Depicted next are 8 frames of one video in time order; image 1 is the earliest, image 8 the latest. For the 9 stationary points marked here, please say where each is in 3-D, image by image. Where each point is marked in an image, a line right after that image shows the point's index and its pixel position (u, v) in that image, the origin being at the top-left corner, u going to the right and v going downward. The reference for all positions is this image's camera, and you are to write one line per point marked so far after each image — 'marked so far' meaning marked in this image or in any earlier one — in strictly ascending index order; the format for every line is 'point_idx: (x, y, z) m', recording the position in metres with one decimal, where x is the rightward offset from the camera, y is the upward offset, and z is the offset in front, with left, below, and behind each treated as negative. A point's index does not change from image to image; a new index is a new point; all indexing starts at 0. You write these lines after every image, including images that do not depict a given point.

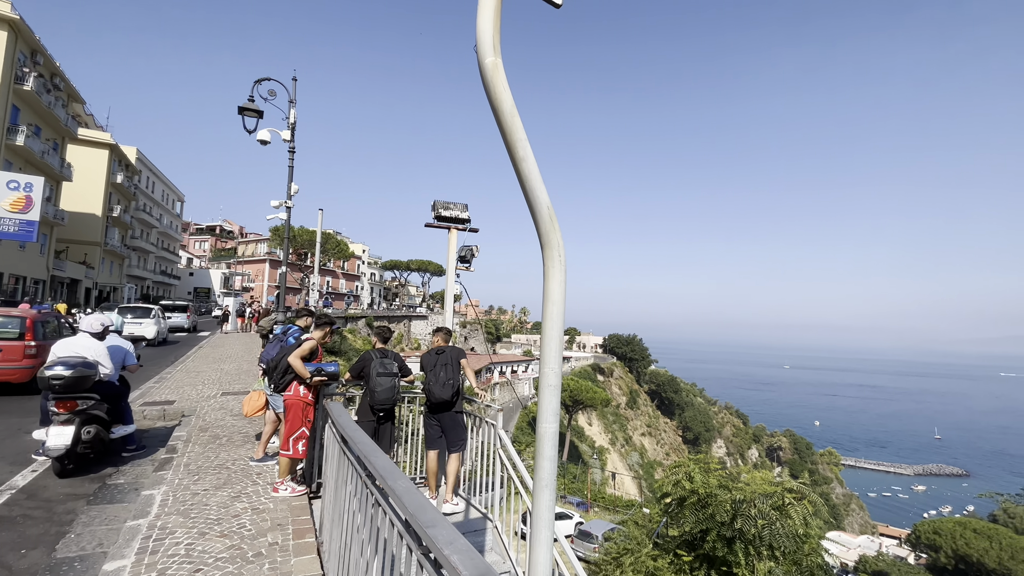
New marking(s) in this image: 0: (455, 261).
0: (-1.5, +0.8, +11.6) m
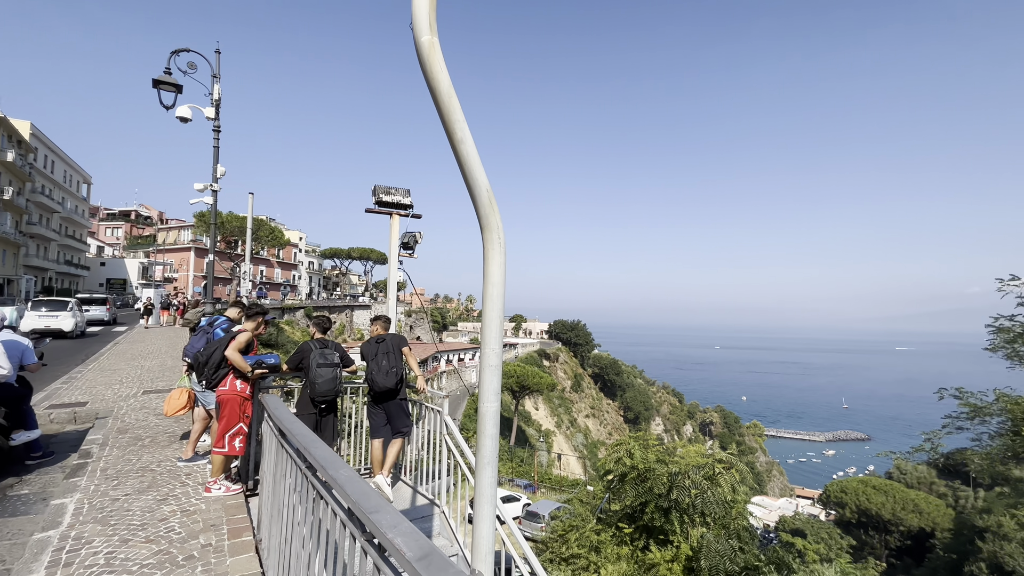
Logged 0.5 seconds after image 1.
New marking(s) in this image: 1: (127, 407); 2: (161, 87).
0: (-3.1, +1.1, +11.4) m
1: (-9.2, -2.9, +10.0) m
2: (-9.4, +5.4, +11.2) m
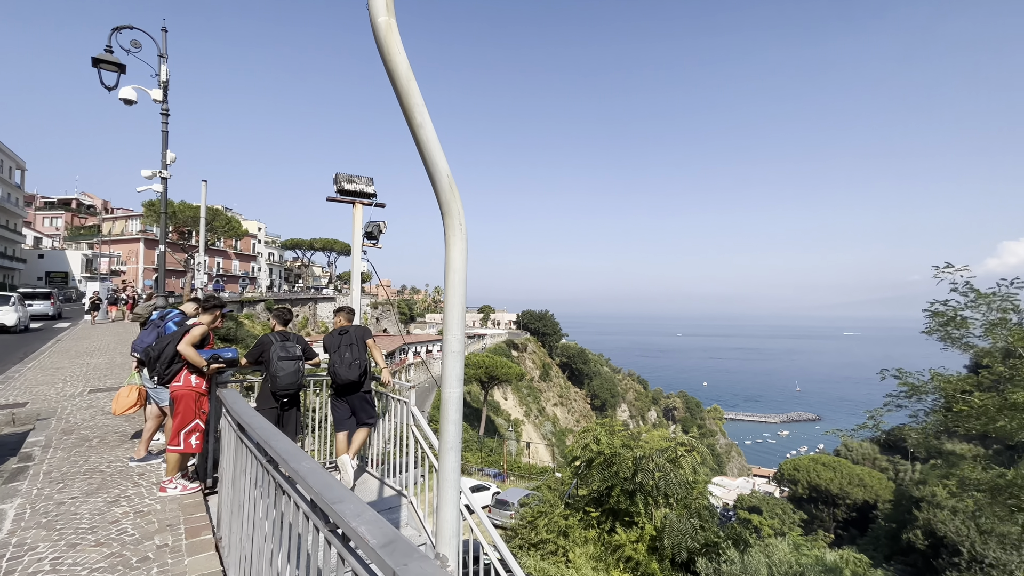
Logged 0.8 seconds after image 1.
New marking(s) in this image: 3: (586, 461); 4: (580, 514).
0: (-4.0, +1.3, +11.2) m
1: (-10.0, -2.7, +9.5) m
2: (-10.4, +5.6, +10.6) m
3: (+2.8, -6.6, +15.9) m
4: (+2.5, -8.4, +15.5) m
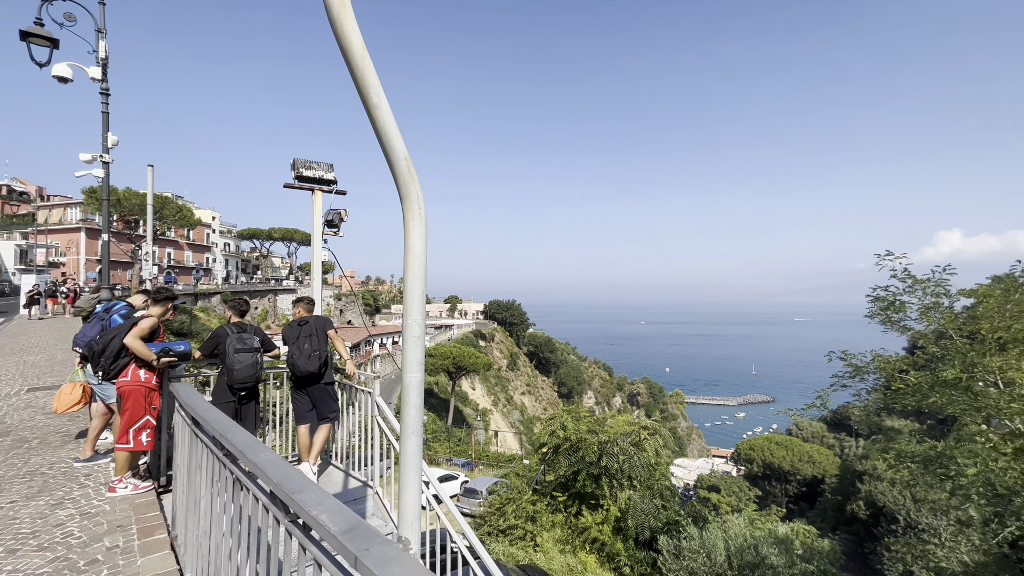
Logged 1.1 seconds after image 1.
0: (-5.0, +1.6, +11.0) m
1: (-10.9, -2.5, +8.9) m
2: (-11.4, +5.8, +9.9) m
3: (+1.6, -6.2, +16.2) m
4: (+1.3, -8.0, +15.8) m
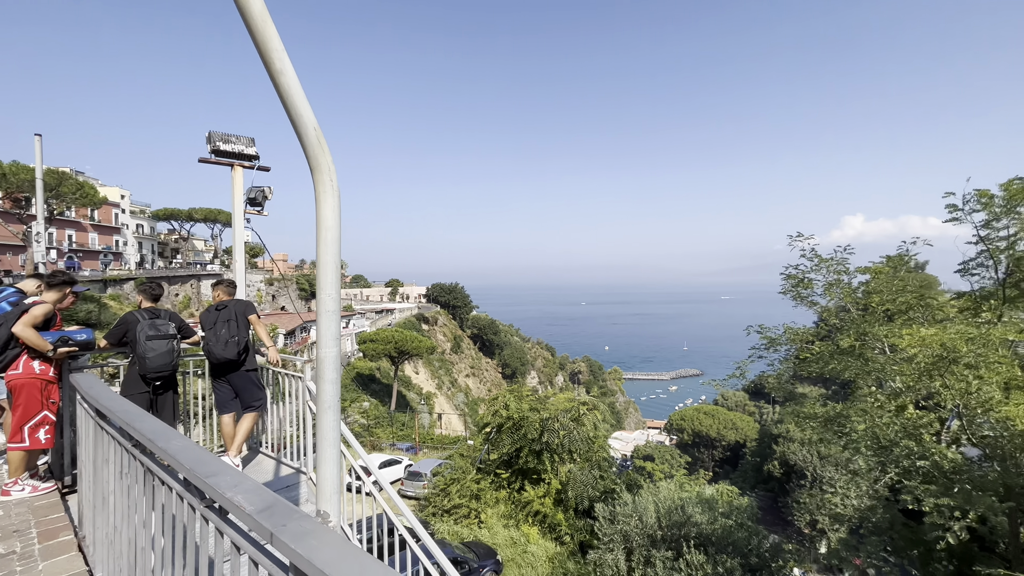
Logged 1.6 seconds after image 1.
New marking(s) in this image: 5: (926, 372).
0: (-6.7, +2.1, +10.4) m
1: (-12.3, -2.2, +7.9) m
2: (-12.9, +6.1, +8.5) m
3: (-0.6, -5.5, +16.5) m
4: (-0.8, -7.3, +16.2) m
5: (+10.7, -2.2, +10.8) m
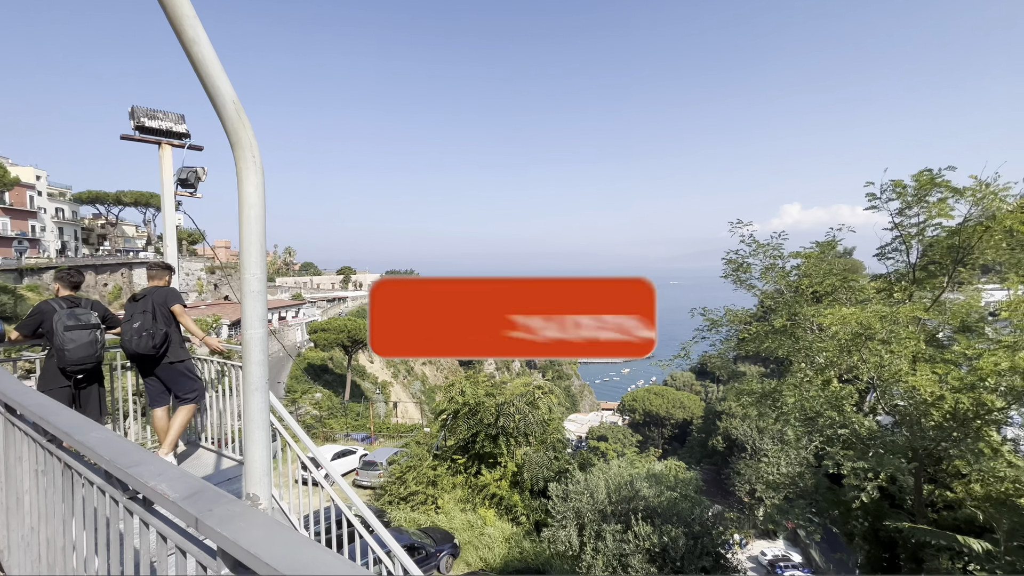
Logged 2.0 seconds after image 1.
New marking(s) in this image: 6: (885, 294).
0: (-8.0, +2.4, +9.8) m
1: (-13.3, -2.0, +6.9) m
2: (-14.1, +6.3, +7.3) m
3: (-2.4, -4.9, +16.5) m
4: (-2.5, -6.8, +16.3) m
5: (+9.4, -1.7, +11.7) m
6: (+12.2, -0.2, +13.6) m
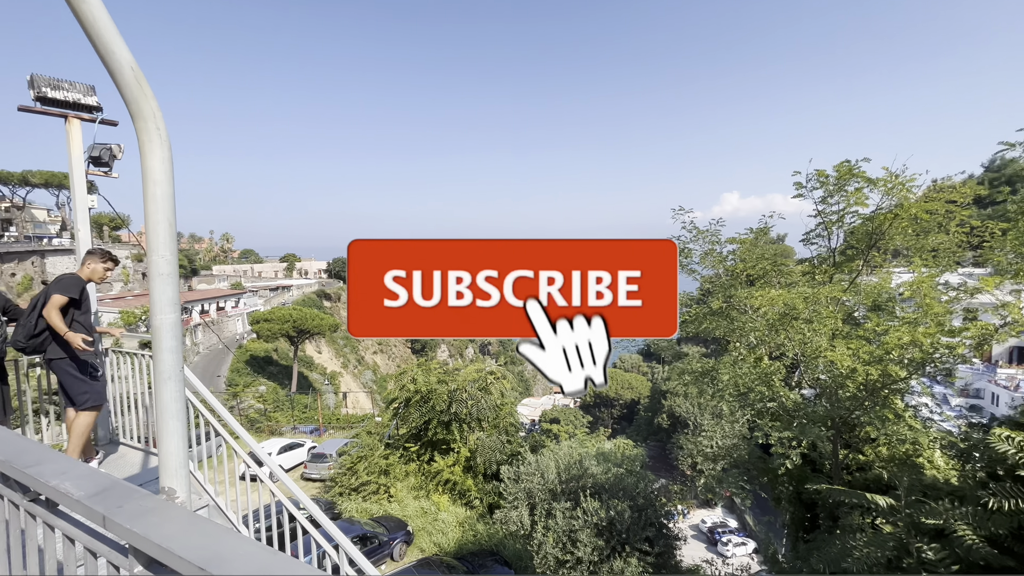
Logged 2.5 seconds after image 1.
0: (-9.3, +2.6, +8.9) m
1: (-14.3, -1.9, +5.7) m
2: (-15.1, +6.5, +5.8) m
3: (-4.2, -4.4, +16.4) m
4: (-4.3, -6.3, +16.1) m
5: (+7.9, -1.2, +12.6) m
6: (+10.5, +0.4, +14.7) m
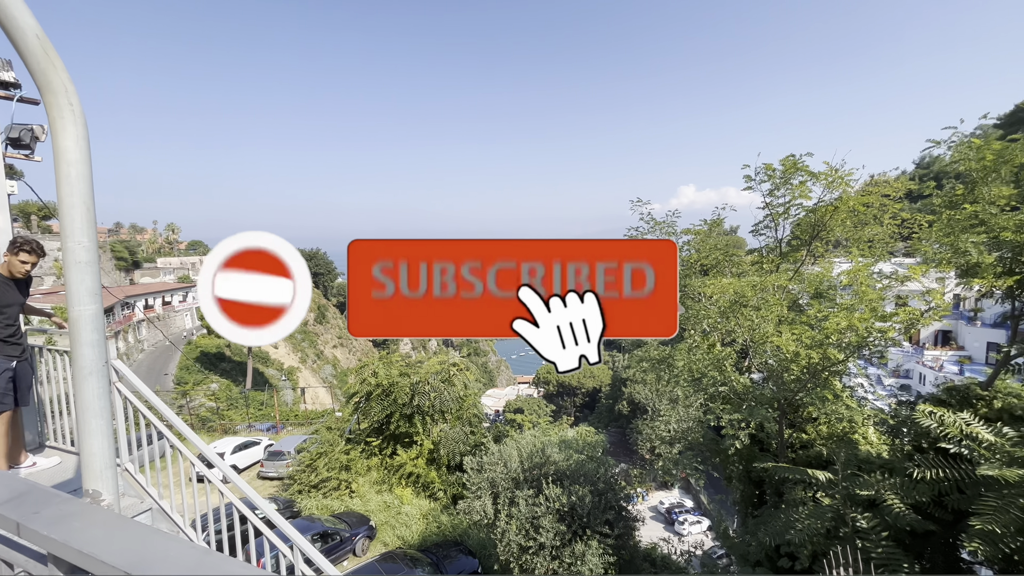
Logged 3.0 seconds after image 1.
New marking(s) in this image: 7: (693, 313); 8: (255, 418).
0: (-10.2, +2.8, +8.2) m
1: (-14.9, -1.8, +4.7) m
2: (-15.9, +6.5, +4.6) m
3: (-5.7, -4.1, +16.1) m
4: (-5.7, -6.0, +15.9) m
5: (+6.7, -0.9, +13.1) m
6: (+9.1, +0.8, +15.4) m
7: (+6.3, -0.9, +14.5) m
8: (-11.8, -6.2, +19.6) m
